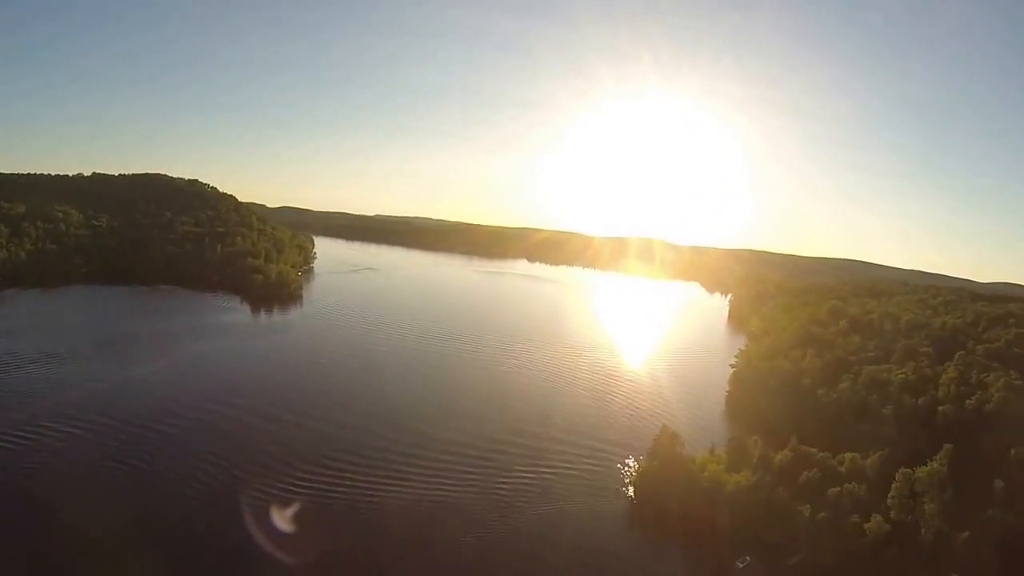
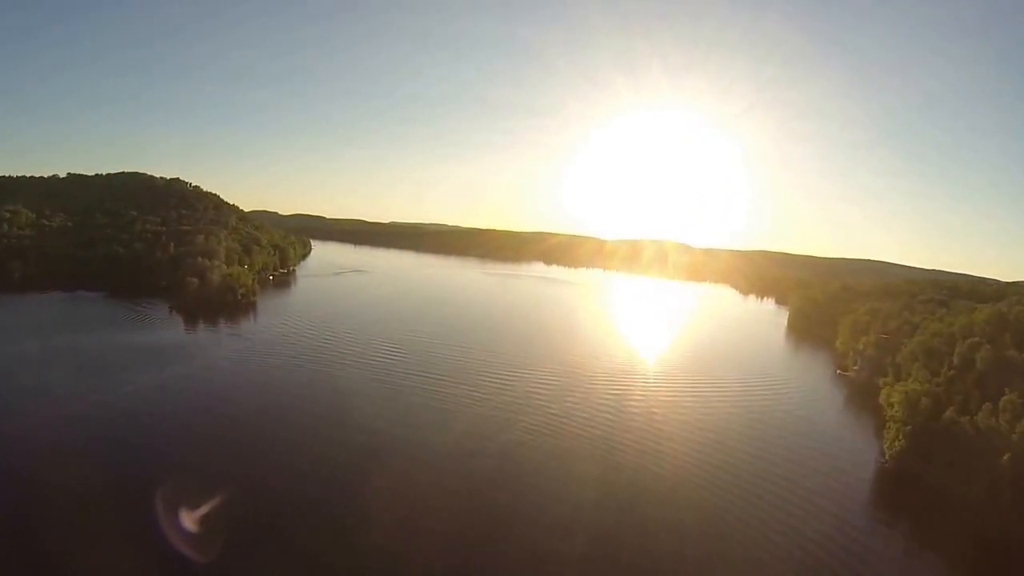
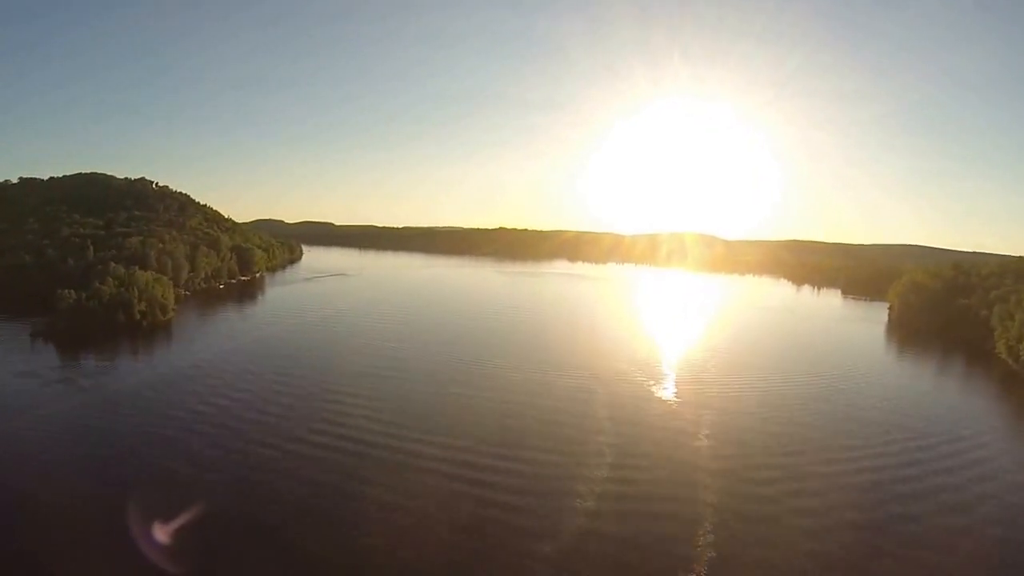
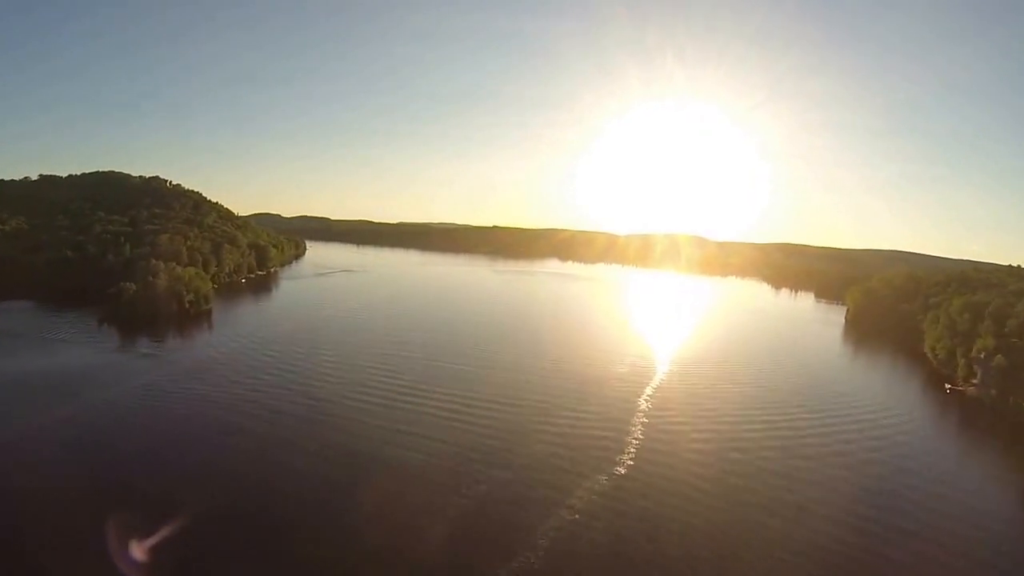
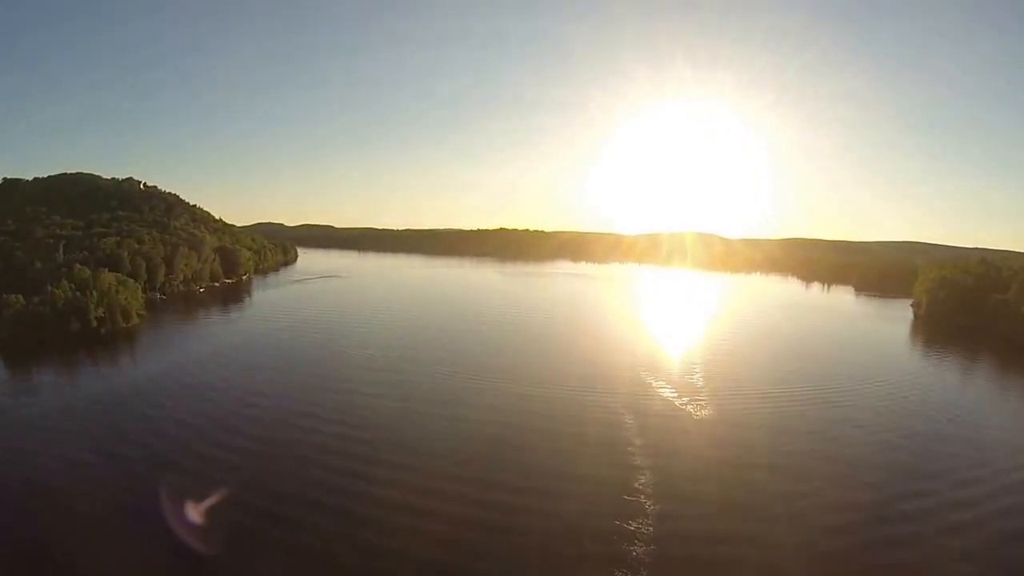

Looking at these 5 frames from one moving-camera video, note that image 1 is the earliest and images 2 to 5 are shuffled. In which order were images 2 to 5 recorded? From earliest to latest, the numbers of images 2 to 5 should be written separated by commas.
2, 4, 3, 5
